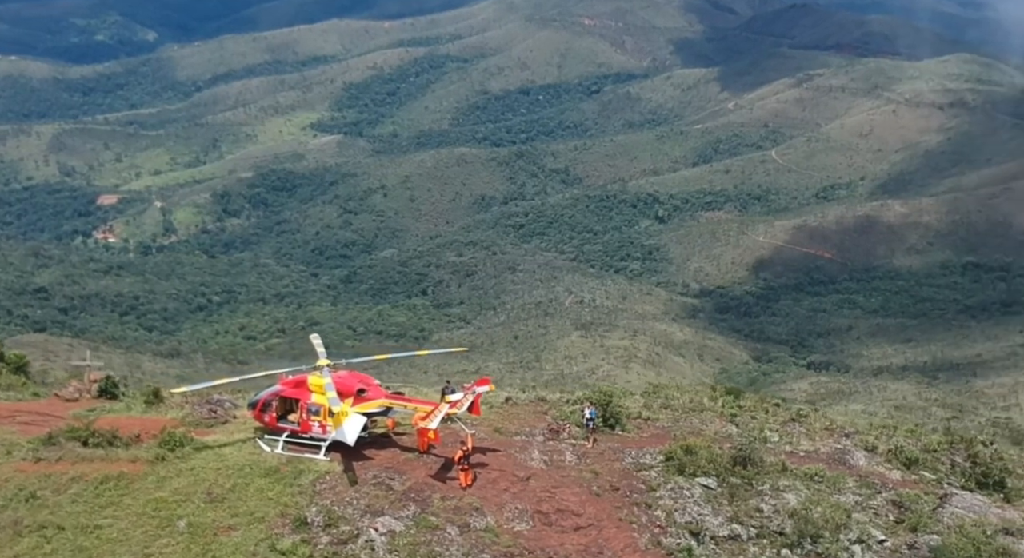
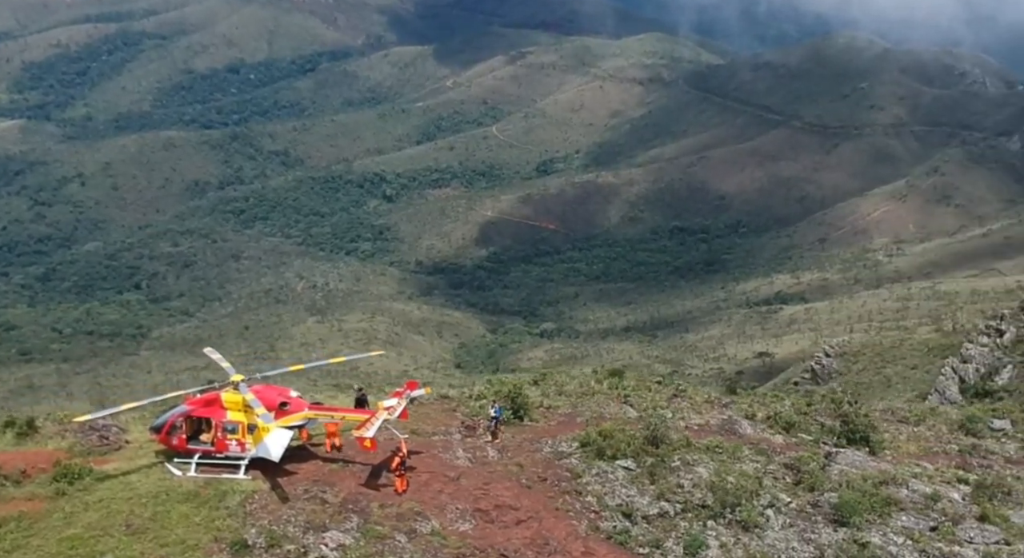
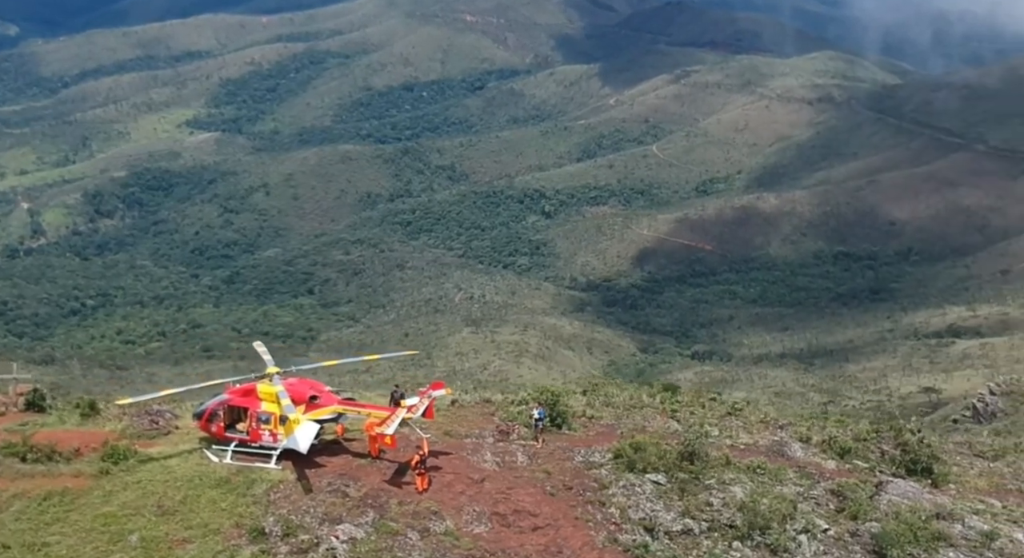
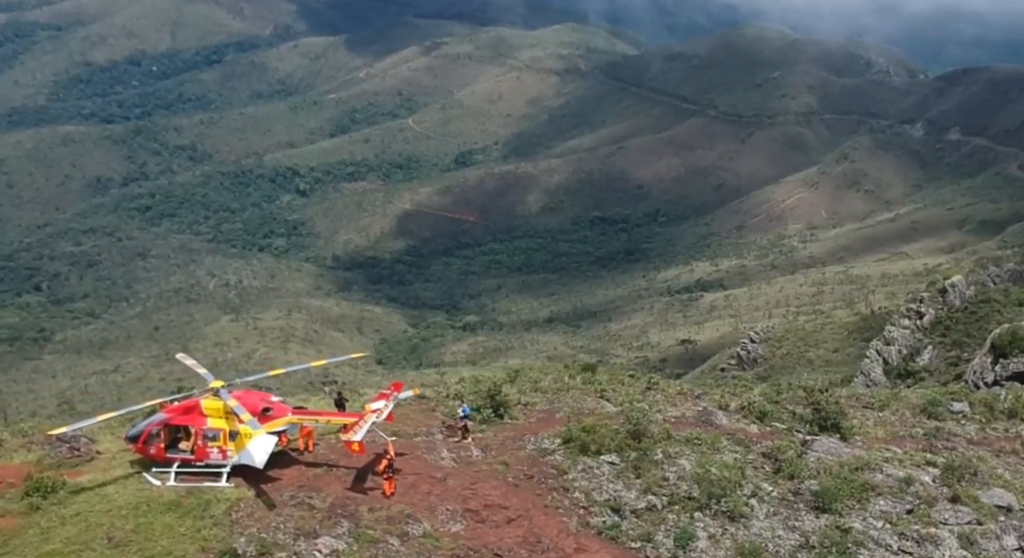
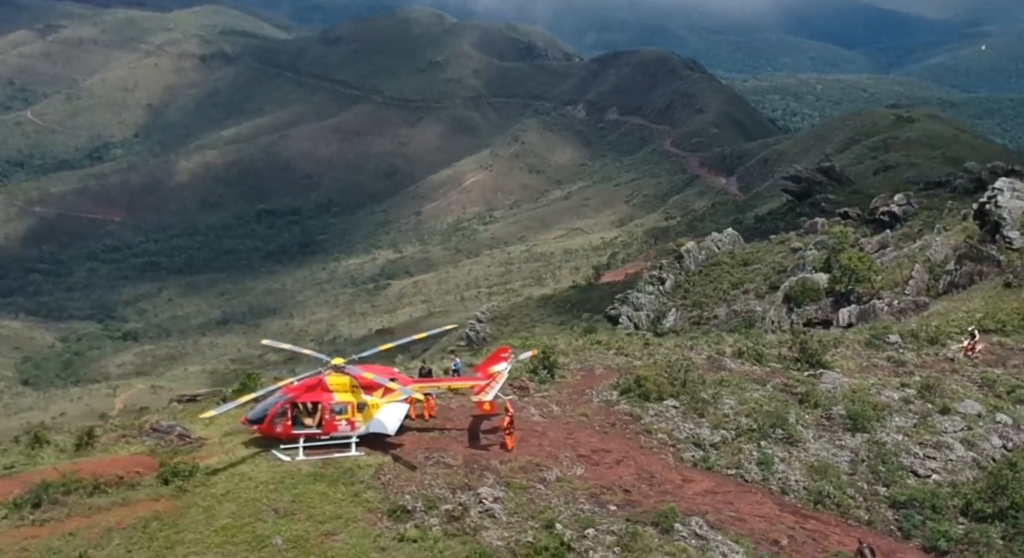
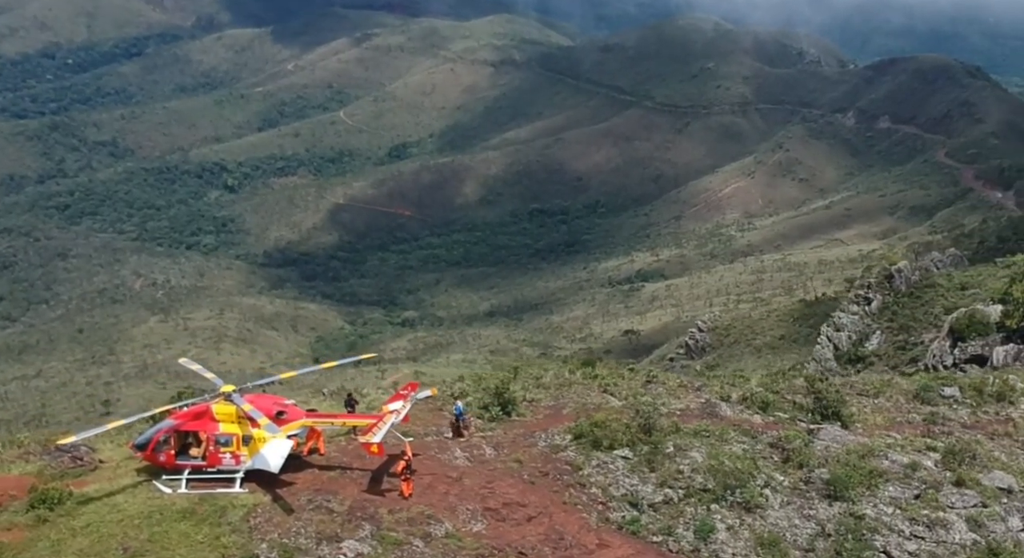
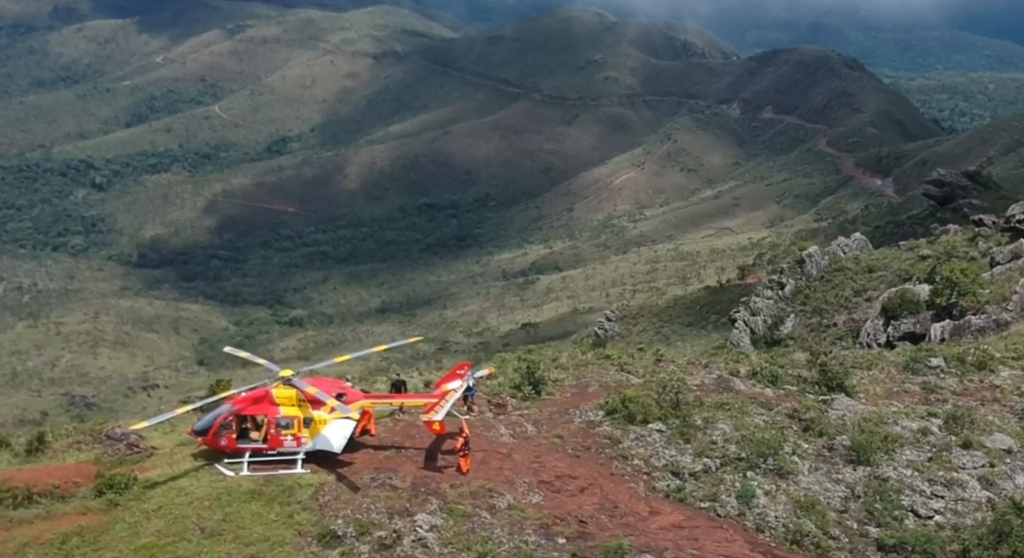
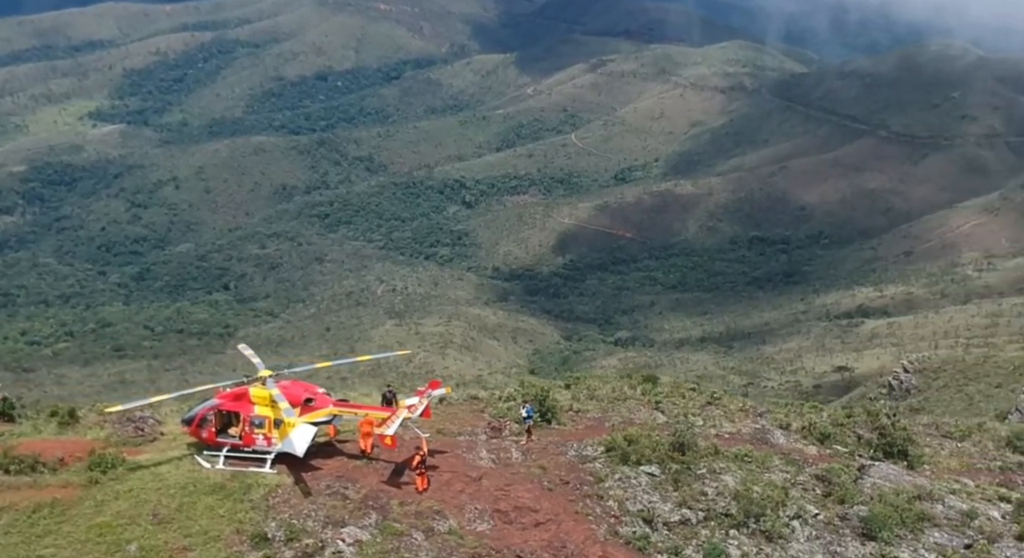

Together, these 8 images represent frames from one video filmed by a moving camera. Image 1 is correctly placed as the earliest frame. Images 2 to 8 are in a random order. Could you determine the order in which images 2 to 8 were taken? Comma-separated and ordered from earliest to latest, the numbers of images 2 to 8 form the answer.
3, 8, 2, 4, 6, 7, 5
